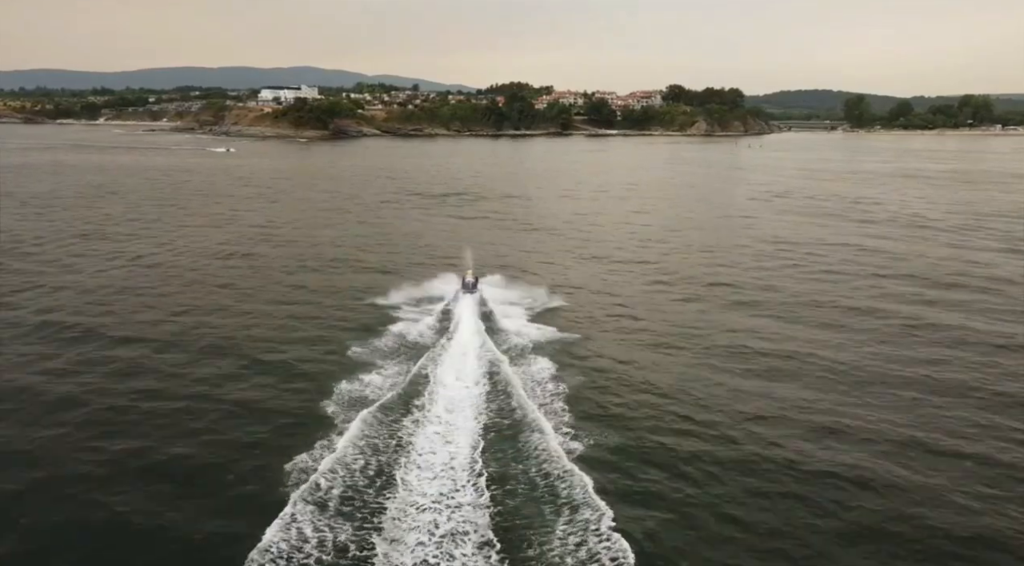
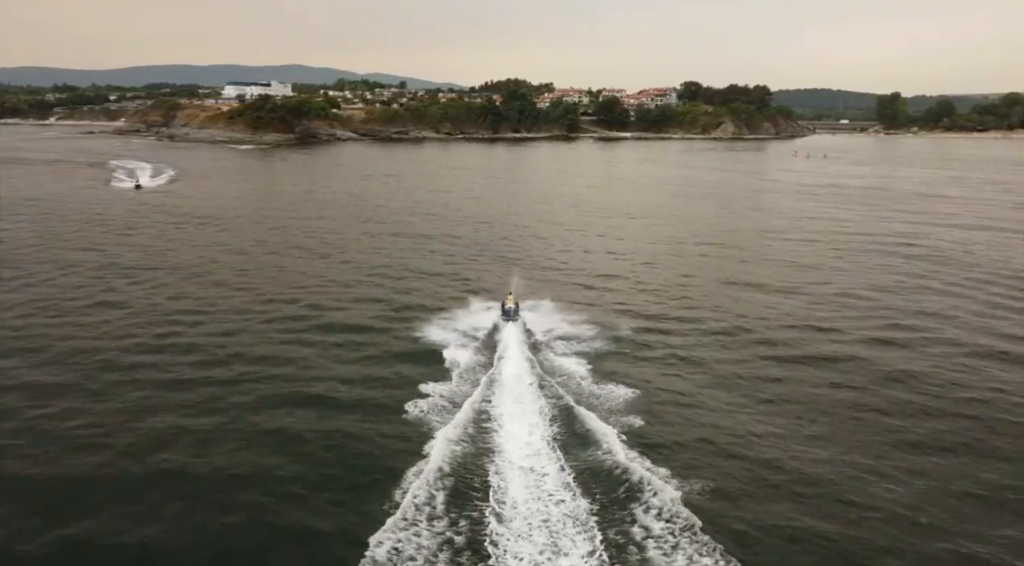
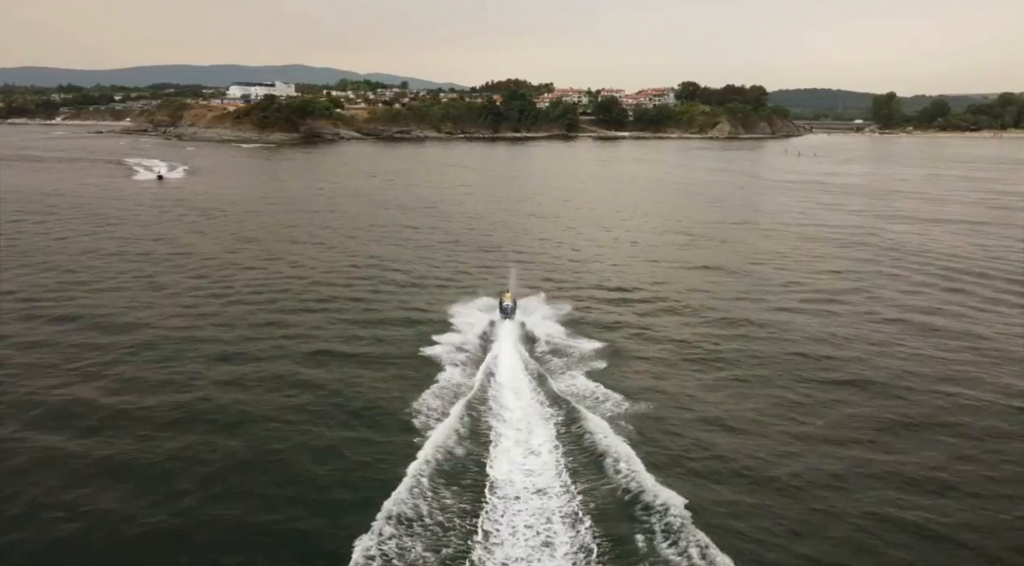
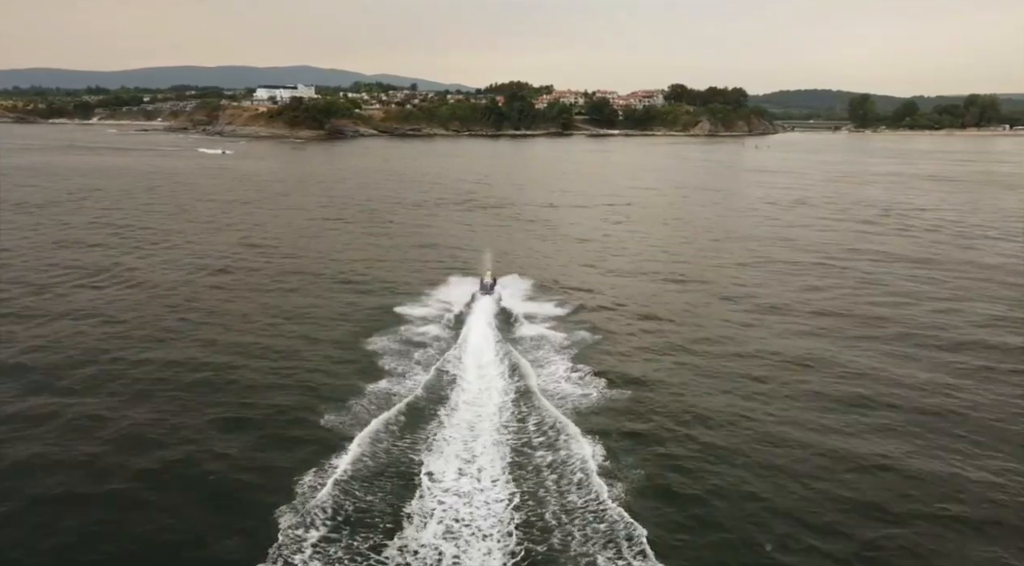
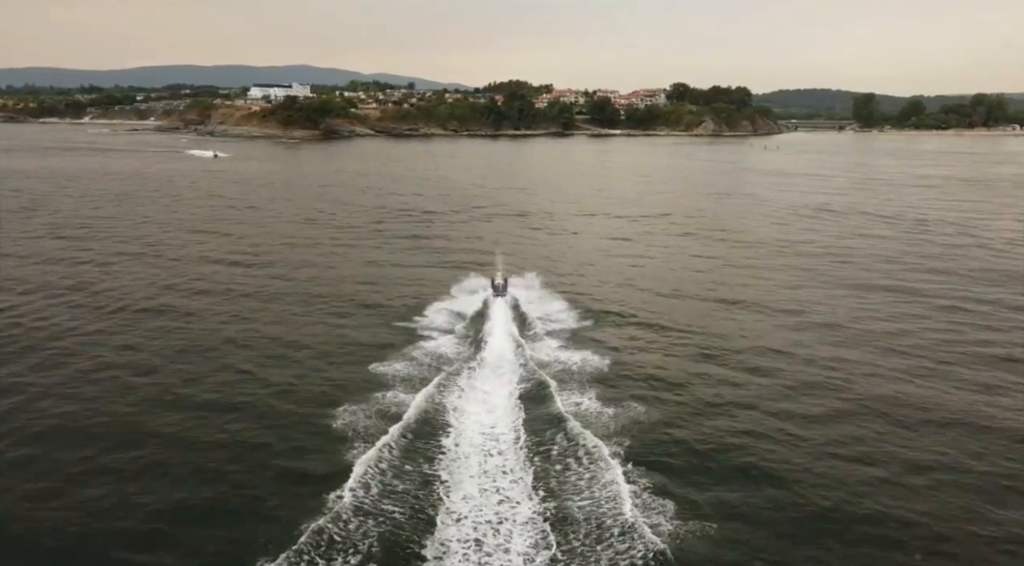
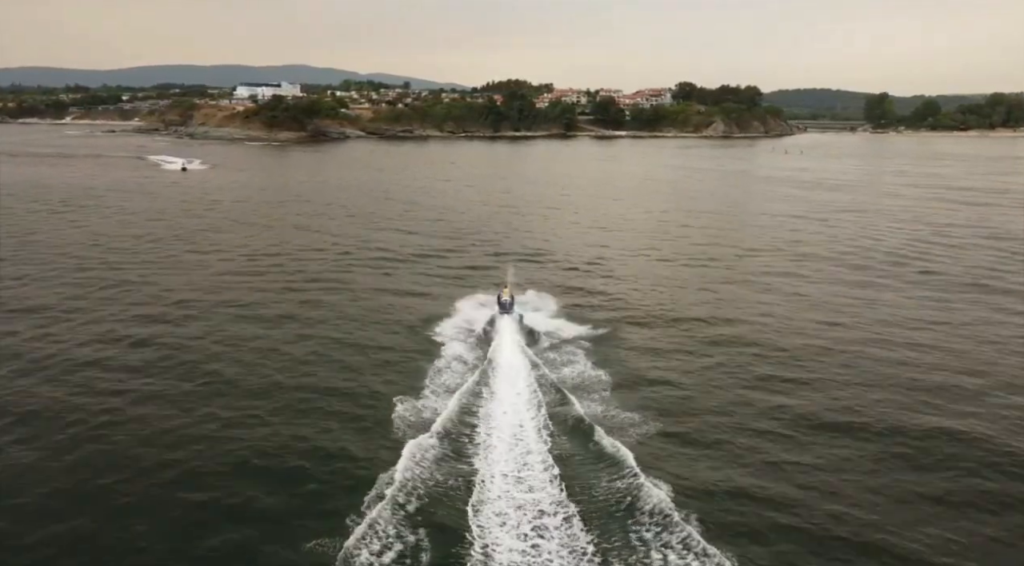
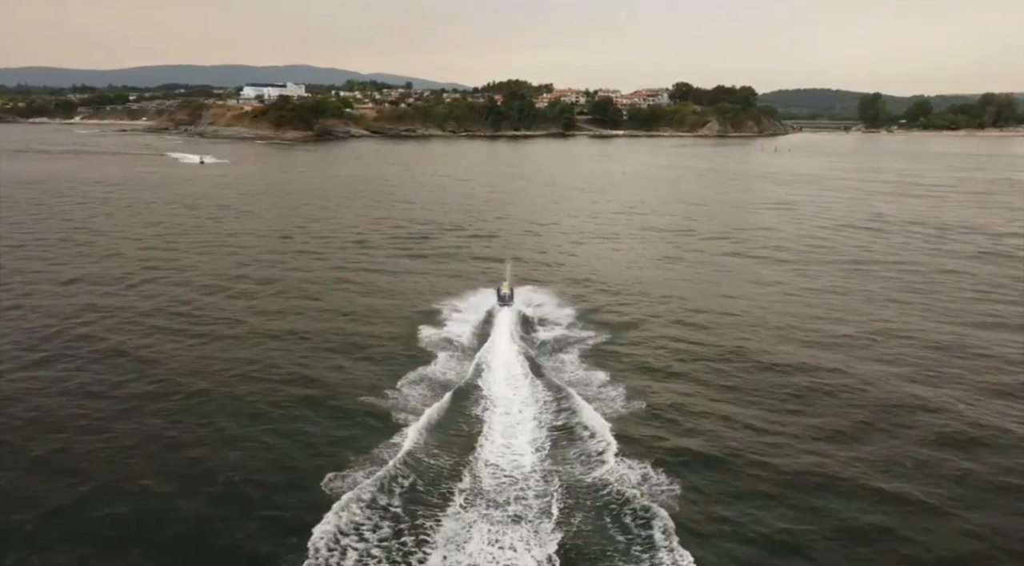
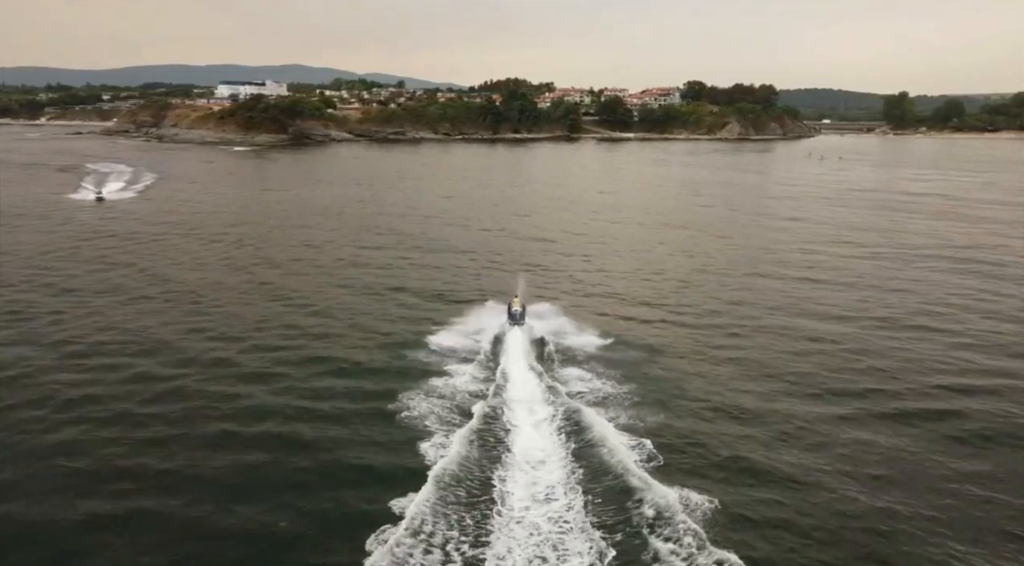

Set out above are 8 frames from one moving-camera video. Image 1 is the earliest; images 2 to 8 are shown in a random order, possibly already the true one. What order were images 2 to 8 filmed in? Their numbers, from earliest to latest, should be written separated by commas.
4, 5, 7, 6, 3, 2, 8
